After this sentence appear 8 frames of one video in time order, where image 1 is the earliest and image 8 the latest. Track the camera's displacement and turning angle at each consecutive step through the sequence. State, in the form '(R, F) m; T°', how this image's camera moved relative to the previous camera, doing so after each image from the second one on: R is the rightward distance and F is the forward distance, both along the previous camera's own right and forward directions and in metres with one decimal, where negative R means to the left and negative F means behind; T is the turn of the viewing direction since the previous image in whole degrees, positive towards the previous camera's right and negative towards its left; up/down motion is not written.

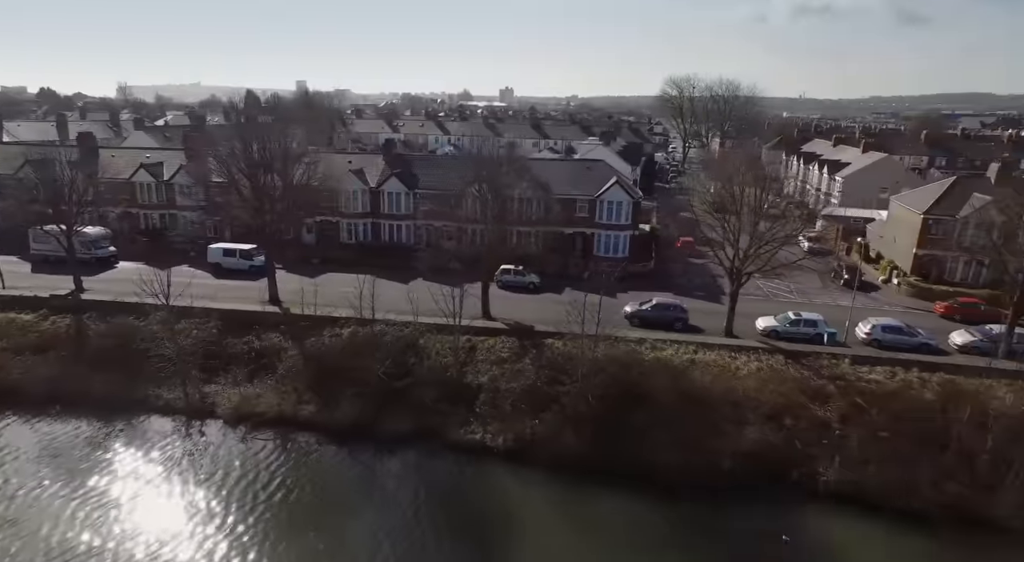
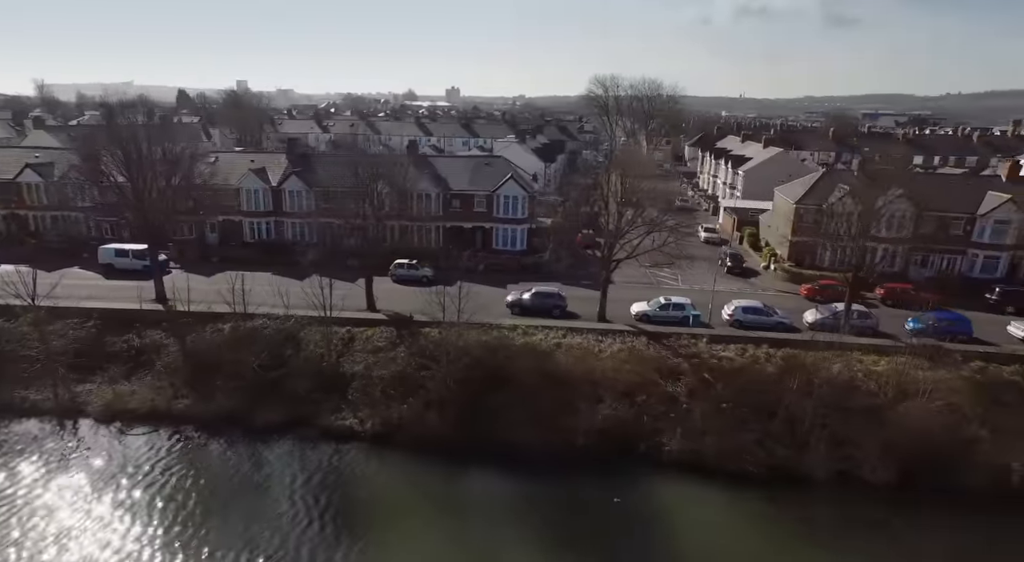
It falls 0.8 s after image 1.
(+3.8, -1.2) m; +4°
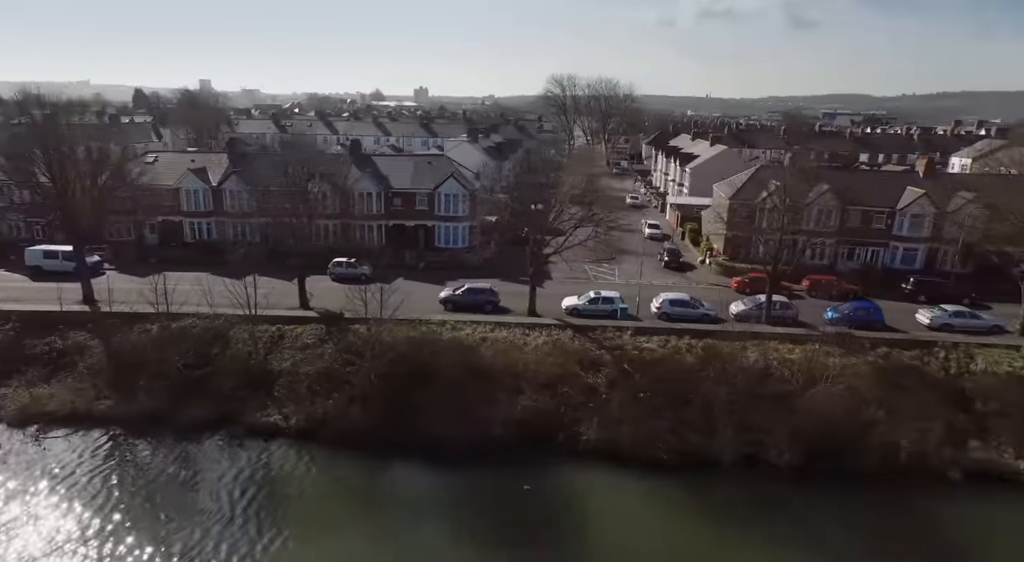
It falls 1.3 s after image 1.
(+2.3, -0.5) m; +3°
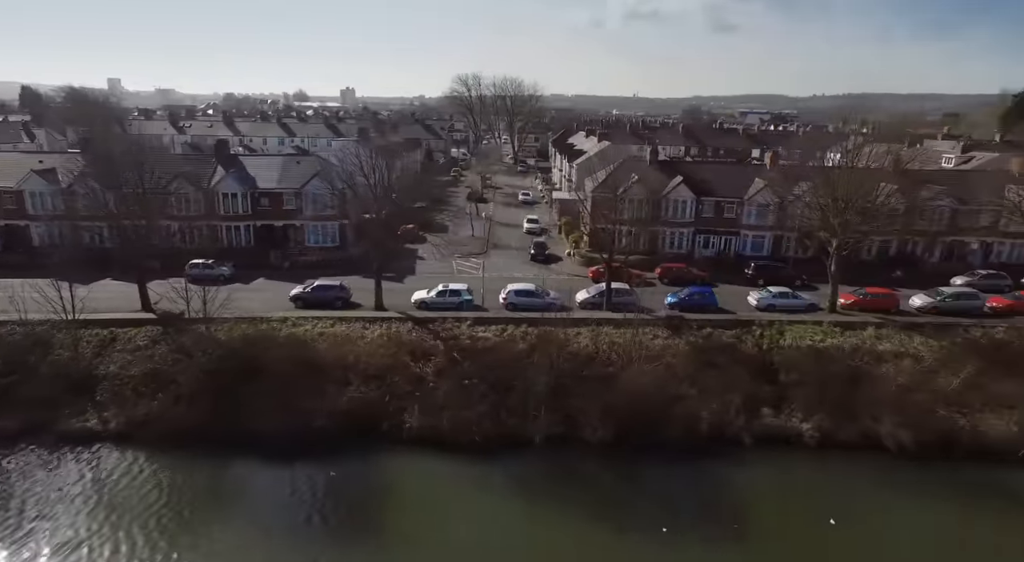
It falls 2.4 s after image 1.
(+5.1, -0.9) m; +6°
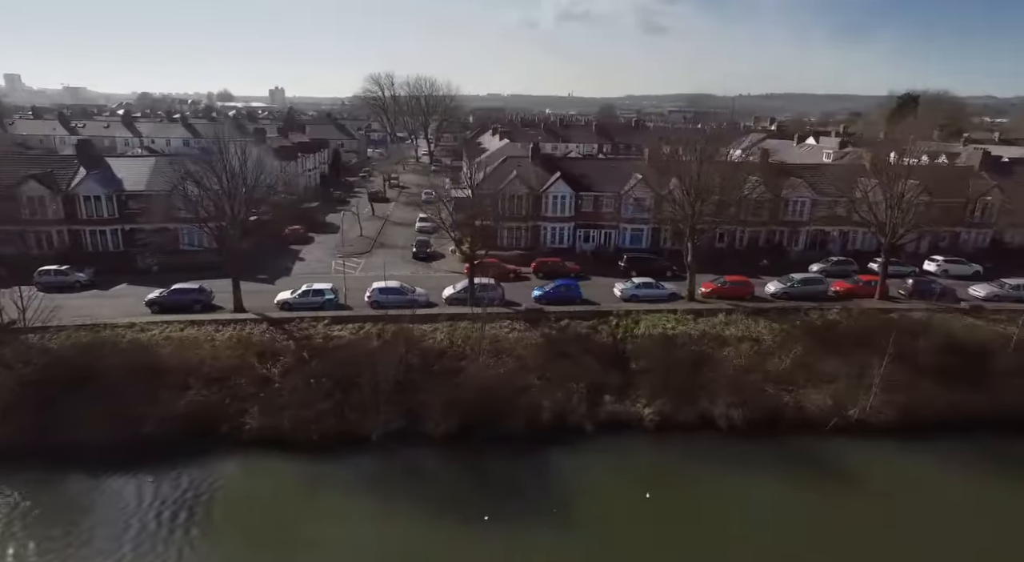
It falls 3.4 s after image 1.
(+4.4, -0.4) m; +5°
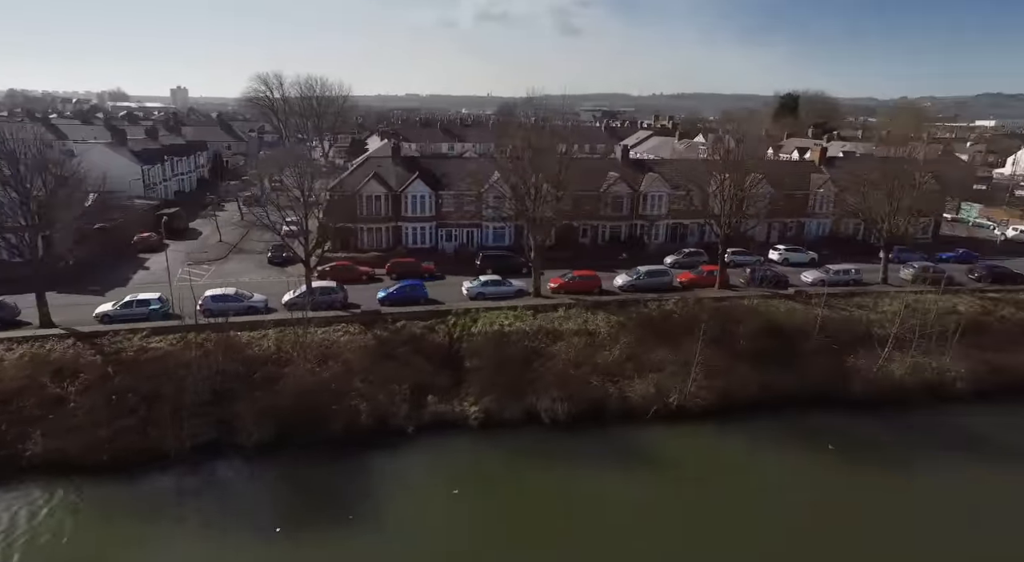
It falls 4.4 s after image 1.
(+4.9, -0.1) m; +7°
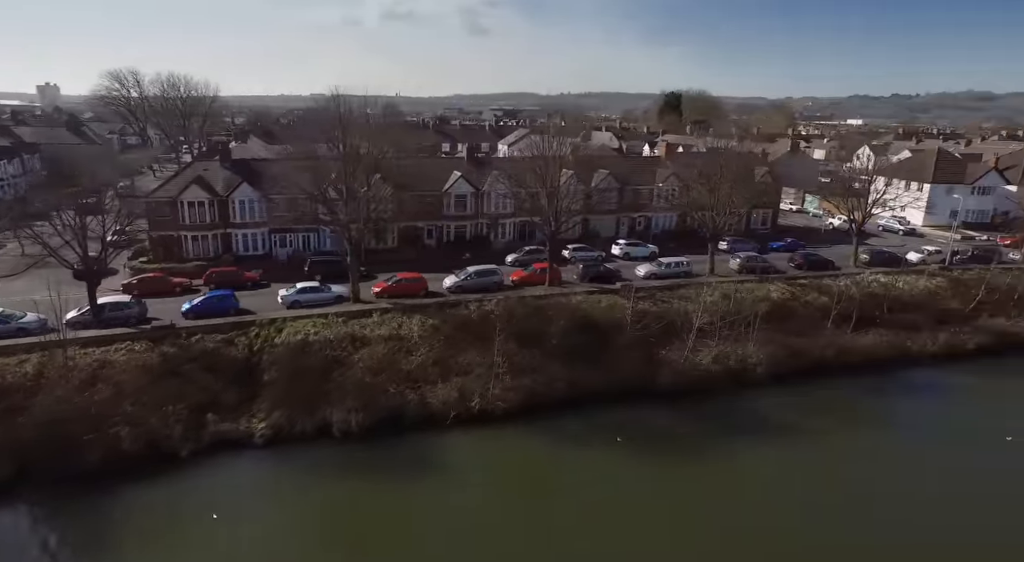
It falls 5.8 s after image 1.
(+5.6, +0.4) m; +8°
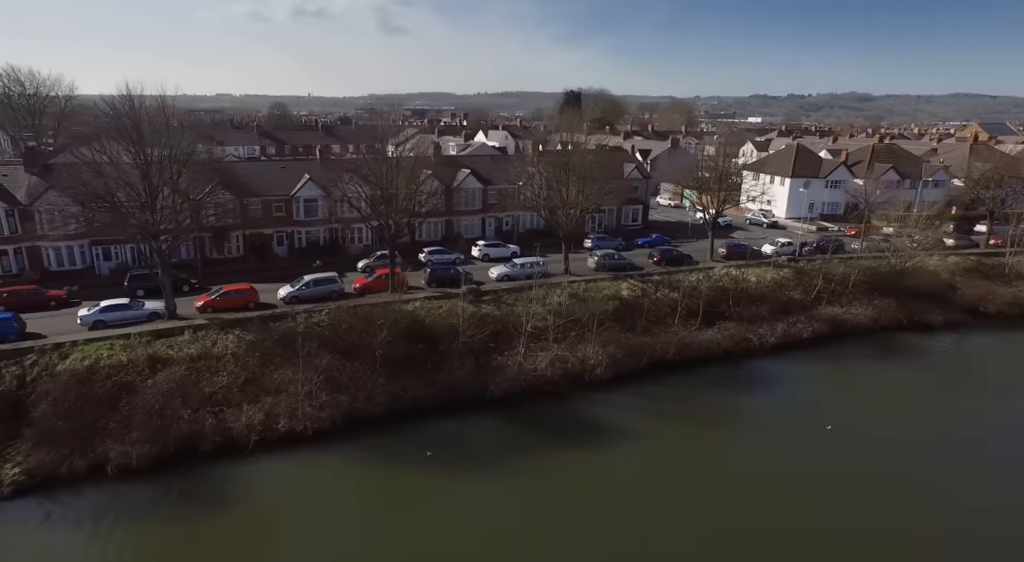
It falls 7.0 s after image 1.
(+4.9, +1.3) m; +7°
